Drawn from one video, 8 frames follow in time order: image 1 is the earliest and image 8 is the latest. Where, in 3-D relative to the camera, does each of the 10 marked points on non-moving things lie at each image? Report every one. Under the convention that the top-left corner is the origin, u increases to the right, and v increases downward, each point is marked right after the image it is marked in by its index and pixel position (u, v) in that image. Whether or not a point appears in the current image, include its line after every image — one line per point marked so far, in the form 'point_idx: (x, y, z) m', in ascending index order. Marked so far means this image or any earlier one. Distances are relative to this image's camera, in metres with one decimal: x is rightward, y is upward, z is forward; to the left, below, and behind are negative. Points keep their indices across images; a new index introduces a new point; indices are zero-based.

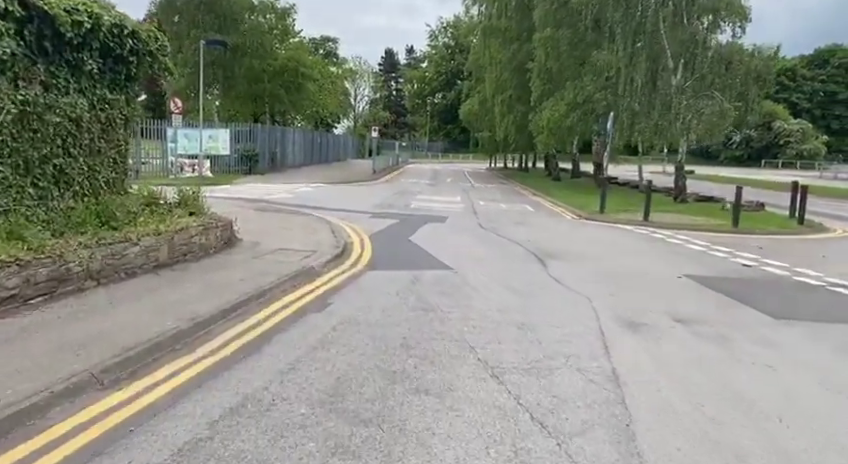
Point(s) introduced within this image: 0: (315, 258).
0: (-1.8, -0.5, +10.8) m
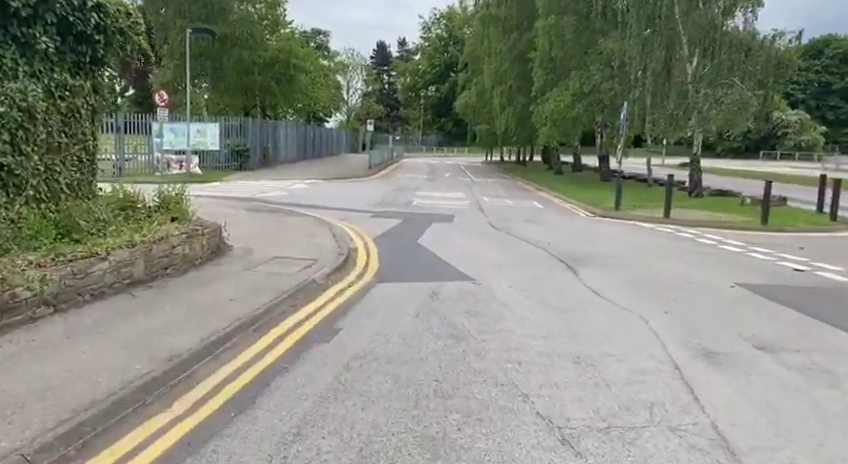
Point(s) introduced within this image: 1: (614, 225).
0: (-1.5, -0.6, +9.4) m
1: (+4.8, +0.2, +17.0) m
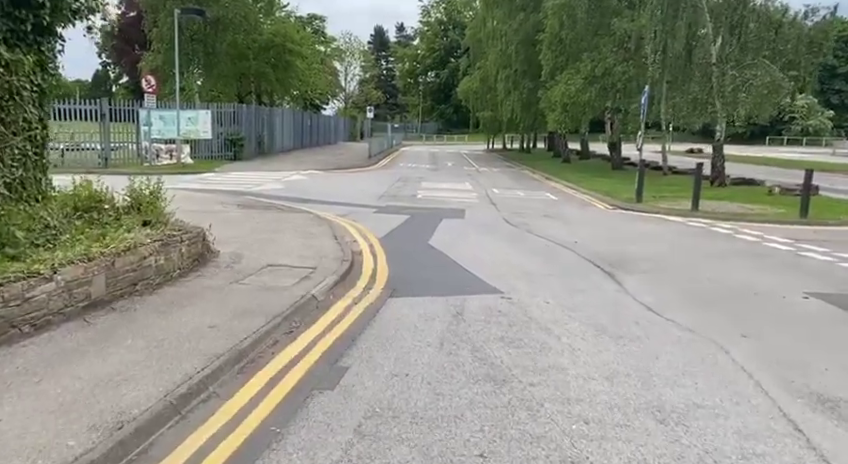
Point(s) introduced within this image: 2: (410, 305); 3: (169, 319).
0: (-1.3, -0.6, +8.0) m
1: (+5.0, +0.3, +15.5) m
2: (-0.2, -0.8, +7.4) m
3: (-2.3, -0.8, +6.2) m
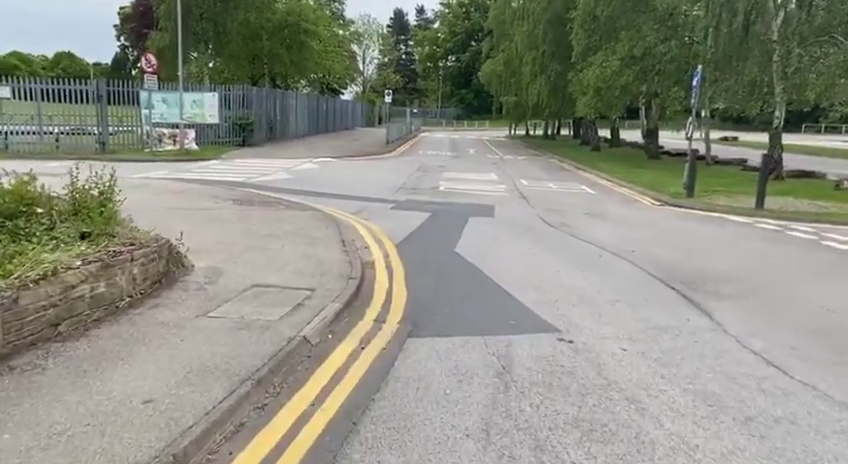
0: (-1.0, -0.8, +6.0) m
1: (+5.5, +0.2, +13.4) m
2: (+0.1, -1.0, +5.4) m
3: (-2.1, -1.0, +4.2) m
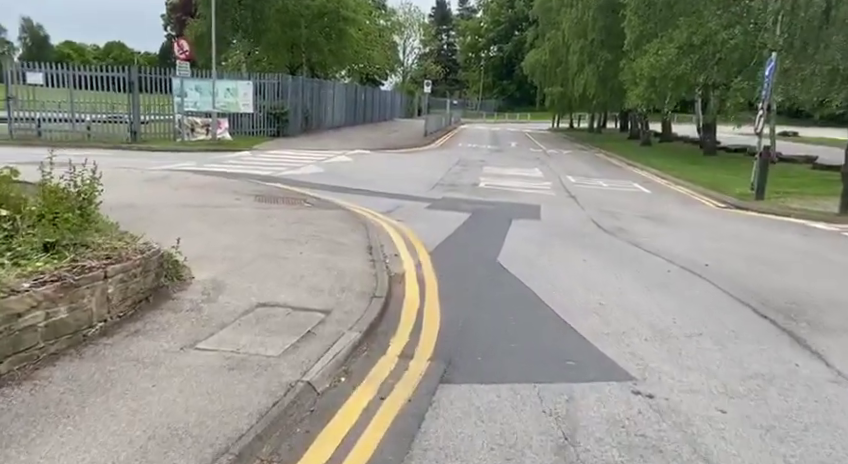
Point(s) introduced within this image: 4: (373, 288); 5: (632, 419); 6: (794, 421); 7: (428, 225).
0: (-0.7, -0.9, +4.9) m
1: (+6.2, +0.1, +11.8) m
2: (+0.3, -1.1, +4.2) m
3: (-2.0, -1.1, +3.2) m
4: (-0.5, -0.5, +6.6) m
5: (+1.3, -1.1, +4.1) m
6: (+2.2, -1.1, +4.0) m
7: (+0.1, +0.1, +10.9) m
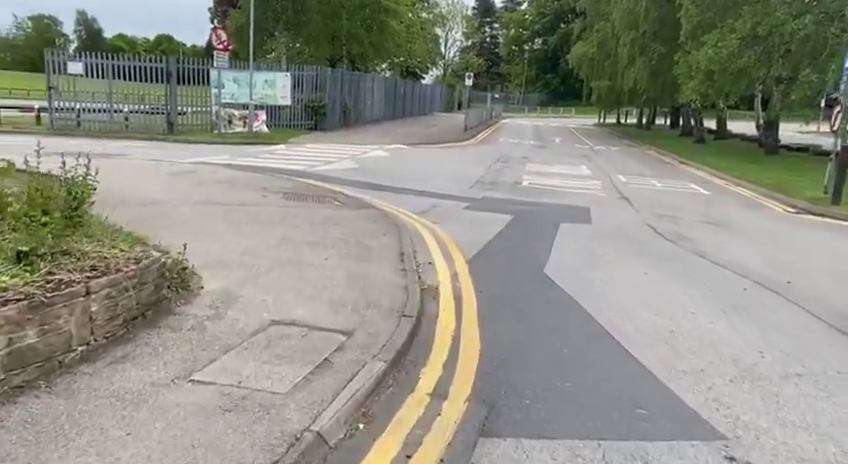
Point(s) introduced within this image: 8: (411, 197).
0: (-0.5, -0.9, +4.1) m
1: (+6.8, -0.1, +10.6) m
2: (+0.5, -1.2, +3.4) m
3: (-1.8, -1.1, +2.4) m
4: (-0.2, -0.6, +5.7) m
5: (+1.4, -1.2, +3.2) m
6: (+2.4, -1.3, +3.1) m
7: (+0.7, +0.1, +10.0) m
8: (-0.2, +0.7, +12.4) m
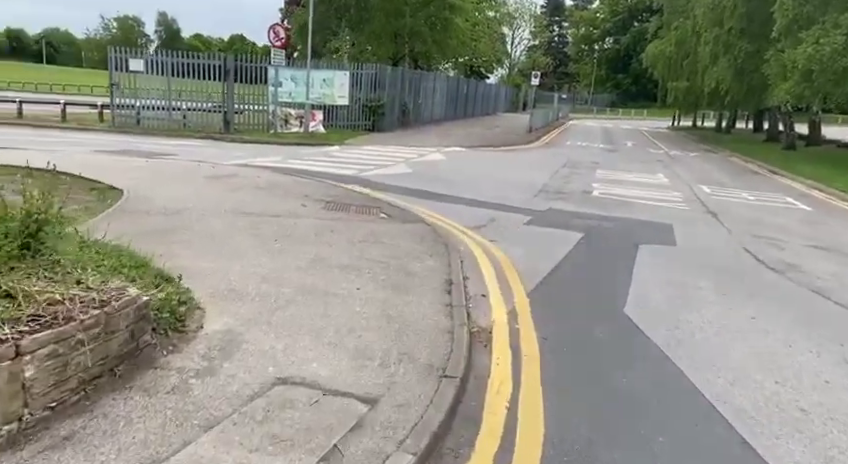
0: (-0.4, -1.2, +2.9) m
1: (+7.5, -0.5, +8.7) m
2: (+0.6, -1.4, +2.1) m
3: (-1.8, -1.3, +1.4) m
4: (+0.2, -0.8, +4.5) m
5: (+1.5, -1.5, +1.8) m
6: (+2.4, -1.6, +1.6) m
7: (+1.4, -0.2, +8.7) m
8: (+0.8, +0.4, +11.1) m
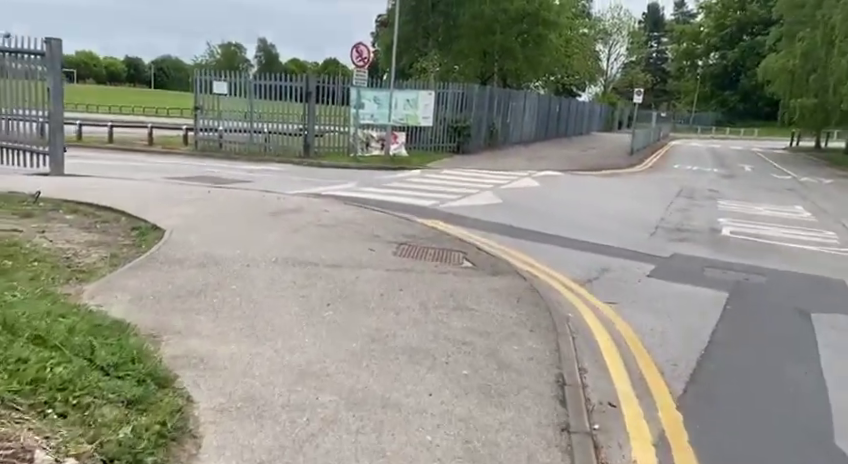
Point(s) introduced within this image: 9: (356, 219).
0: (-0.1, -1.6, +1.1) m
1: (+8.5, -1.2, +5.9) m
2: (+0.7, -1.9, +0.2) m
3: (-1.8, -1.7, -0.2) m
4: (+0.6, -1.3, +2.6) m
5: (+1.6, -1.9, -0.3) m
6: (+2.5, -2.0, -0.6) m
7: (+2.4, -0.8, +6.6) m
8: (+2.1, -0.2, +9.2) m
9: (-0.9, +0.2, +9.6) m
